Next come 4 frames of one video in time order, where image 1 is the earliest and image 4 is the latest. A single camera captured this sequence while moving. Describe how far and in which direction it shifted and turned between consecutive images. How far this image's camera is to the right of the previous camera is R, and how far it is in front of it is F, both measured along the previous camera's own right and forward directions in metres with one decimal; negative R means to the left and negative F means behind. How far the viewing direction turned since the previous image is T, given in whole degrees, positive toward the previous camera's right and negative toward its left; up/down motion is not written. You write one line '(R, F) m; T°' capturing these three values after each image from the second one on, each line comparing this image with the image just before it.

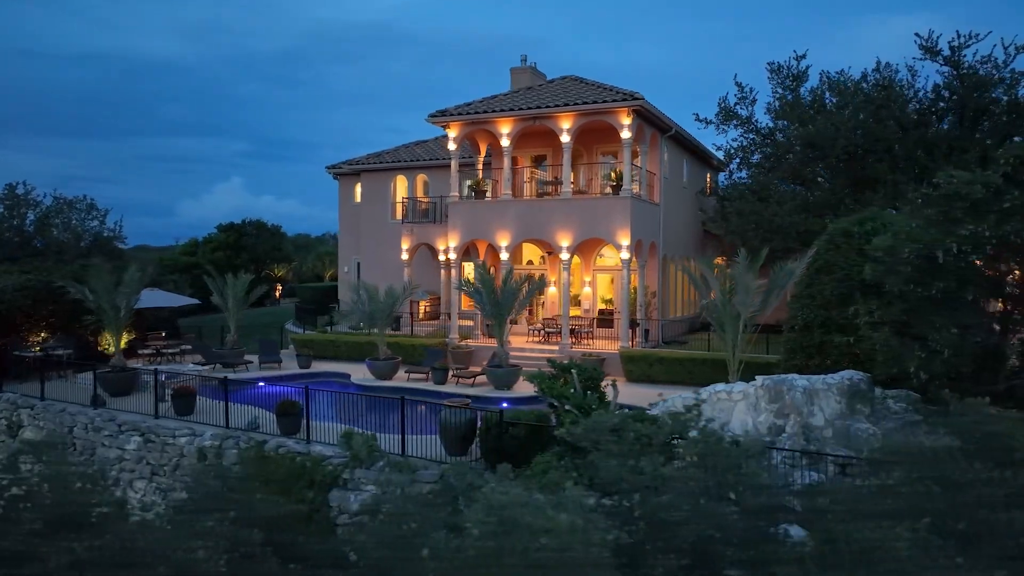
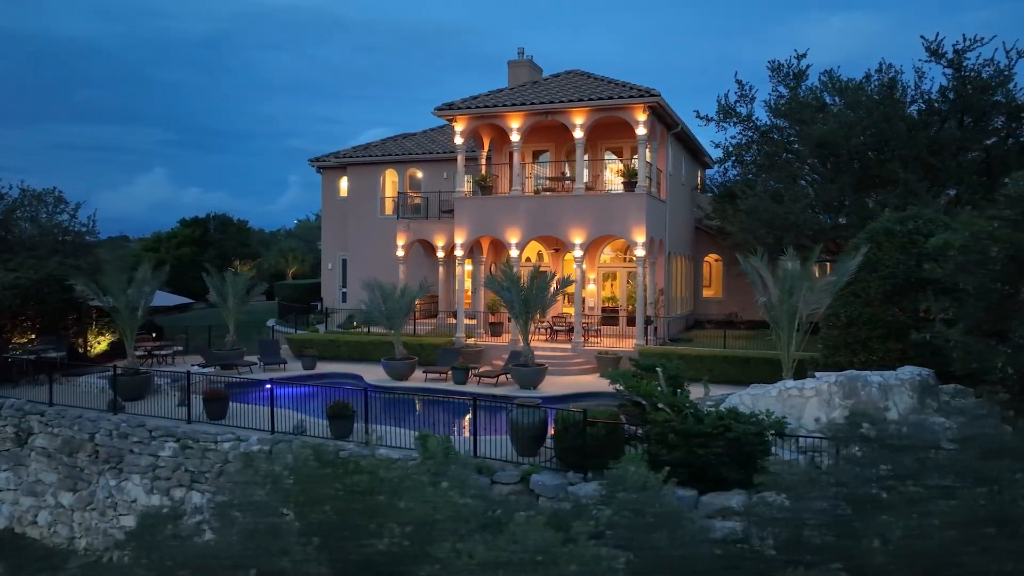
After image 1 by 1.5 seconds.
(-1.9, +0.3) m; +4°
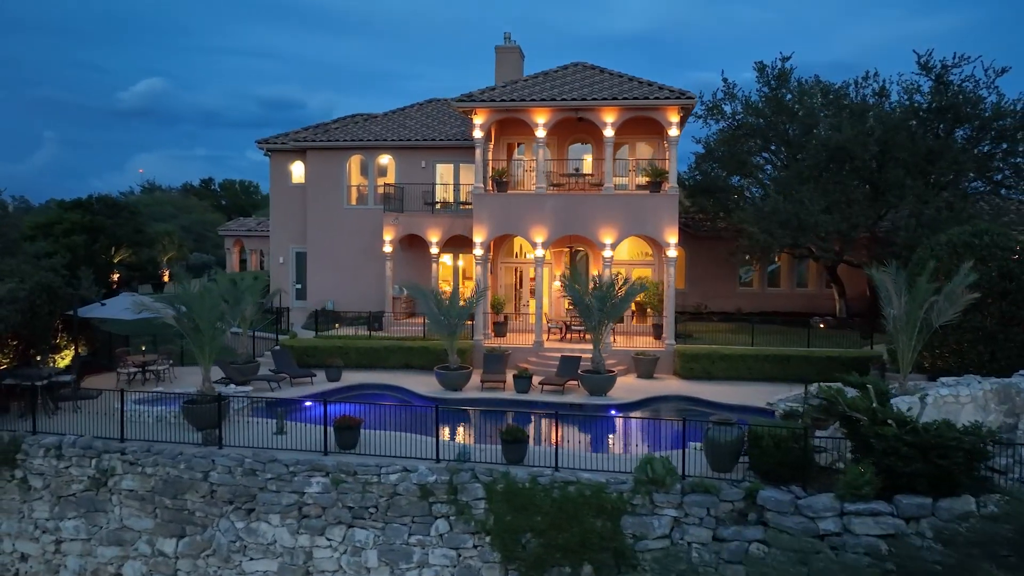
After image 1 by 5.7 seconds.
(-5.2, +0.7) m; +11°
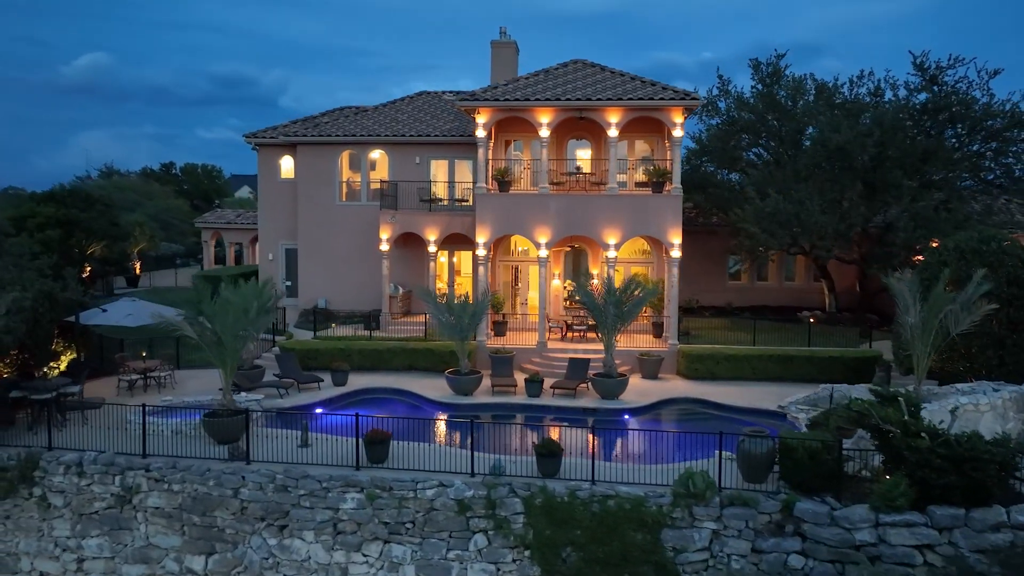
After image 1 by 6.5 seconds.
(-1.0, 0.0) m; +2°
